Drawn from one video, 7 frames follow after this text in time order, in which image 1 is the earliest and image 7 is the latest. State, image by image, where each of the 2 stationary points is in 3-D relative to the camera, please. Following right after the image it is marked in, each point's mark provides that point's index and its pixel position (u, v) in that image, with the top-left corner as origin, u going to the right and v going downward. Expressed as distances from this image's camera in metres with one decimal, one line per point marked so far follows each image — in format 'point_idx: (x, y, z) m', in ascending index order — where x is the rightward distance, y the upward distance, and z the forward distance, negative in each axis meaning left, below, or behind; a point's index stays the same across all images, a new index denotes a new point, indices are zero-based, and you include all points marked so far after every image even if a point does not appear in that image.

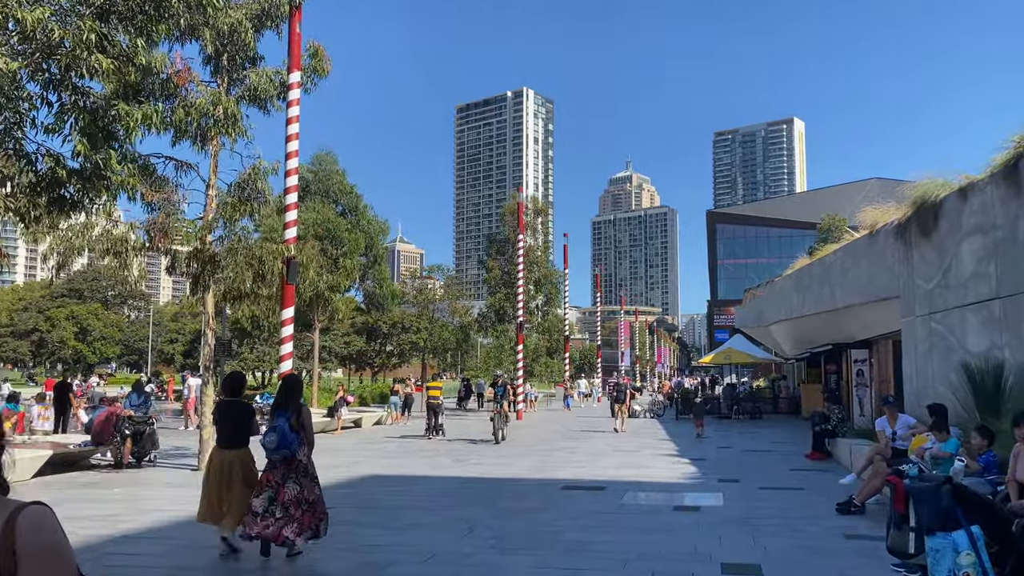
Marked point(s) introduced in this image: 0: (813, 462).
0: (+5.1, -2.9, +13.1) m
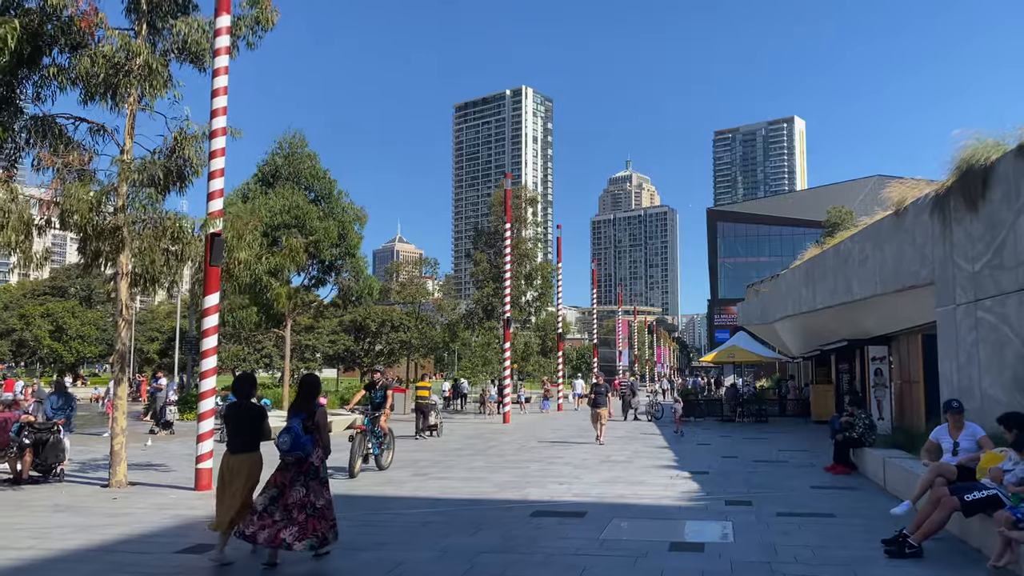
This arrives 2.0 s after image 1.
0: (+4.6, -2.7, +11.1) m
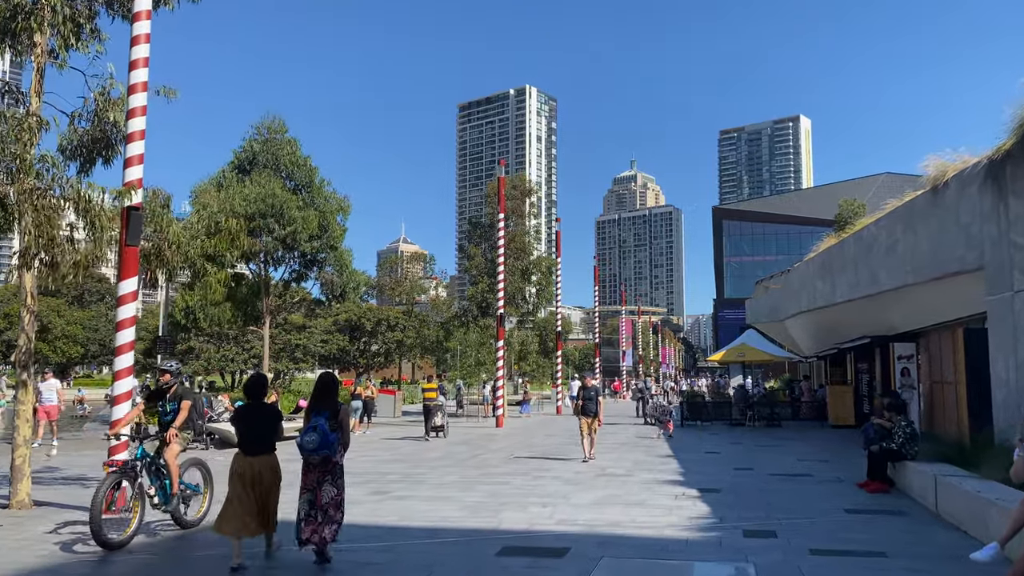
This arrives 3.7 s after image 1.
0: (+4.3, -2.5, +9.3) m
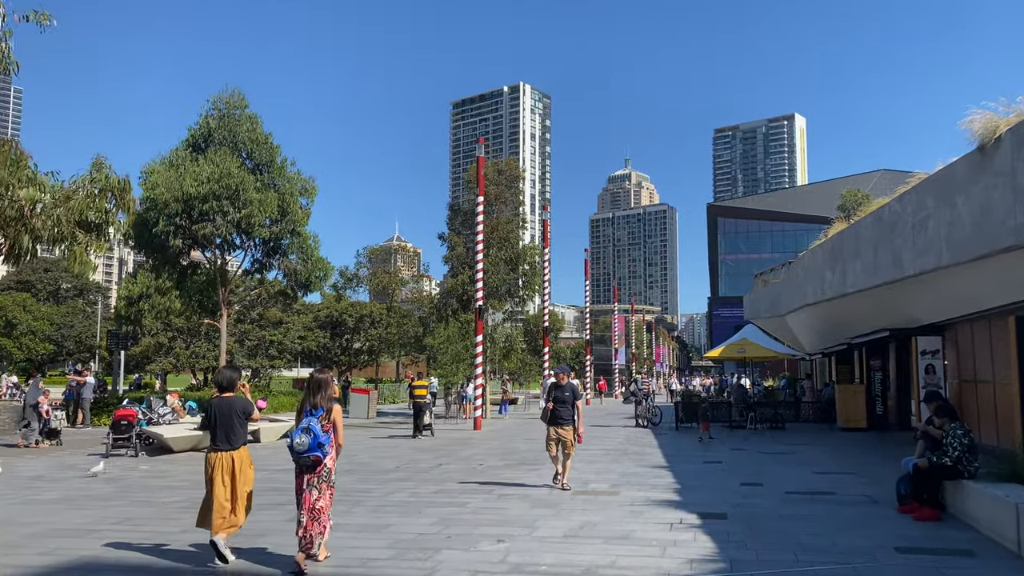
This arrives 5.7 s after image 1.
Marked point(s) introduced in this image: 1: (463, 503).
0: (+3.8, -2.2, +7.2) m
1: (-0.6, -2.5, +9.1) m
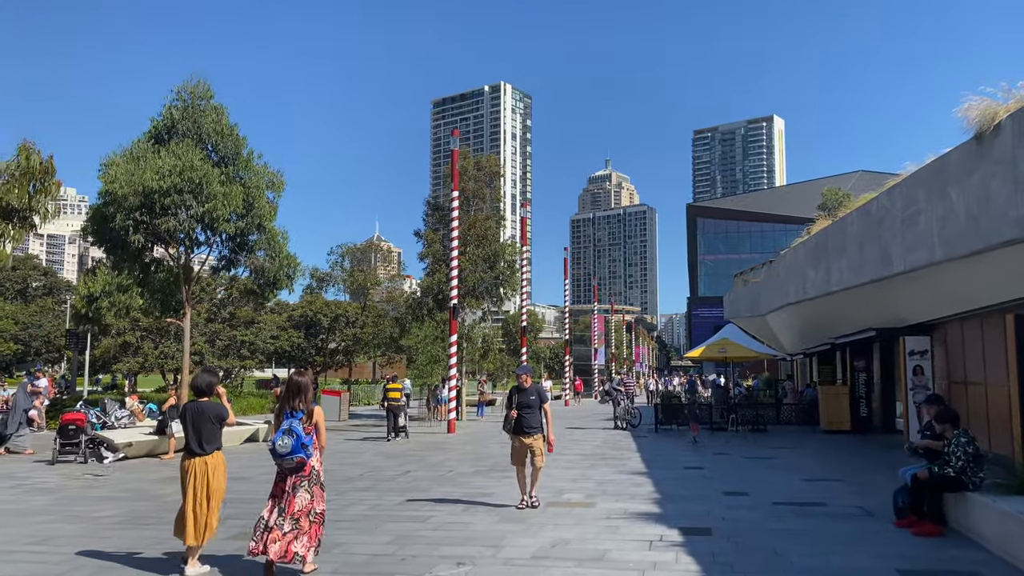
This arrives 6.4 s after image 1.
0: (+3.5, -2.2, +6.6) m
1: (-0.9, -2.4, +8.4) m
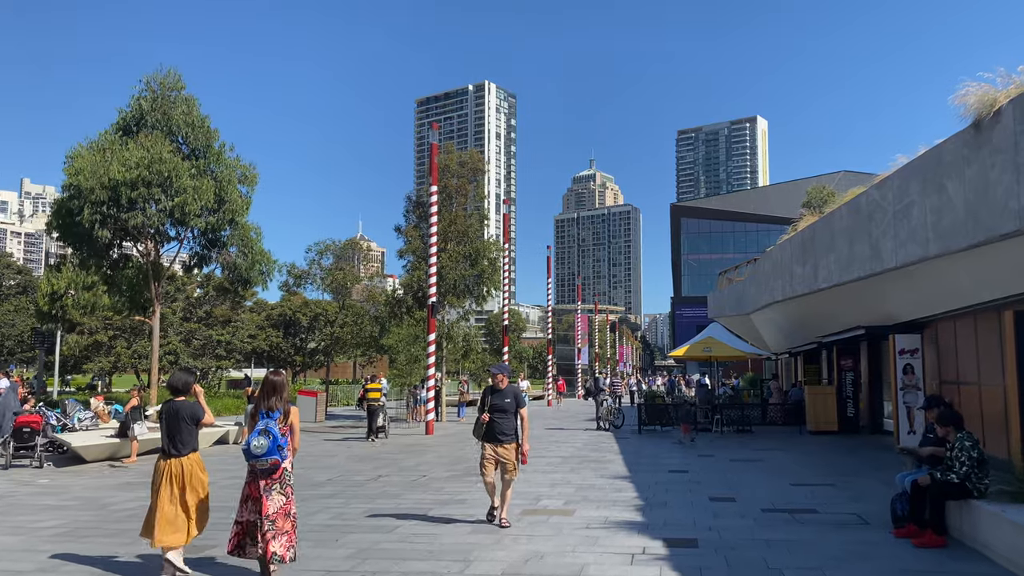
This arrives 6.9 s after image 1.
0: (+3.3, -2.1, +6.1) m
1: (-1.2, -2.4, +7.8) m
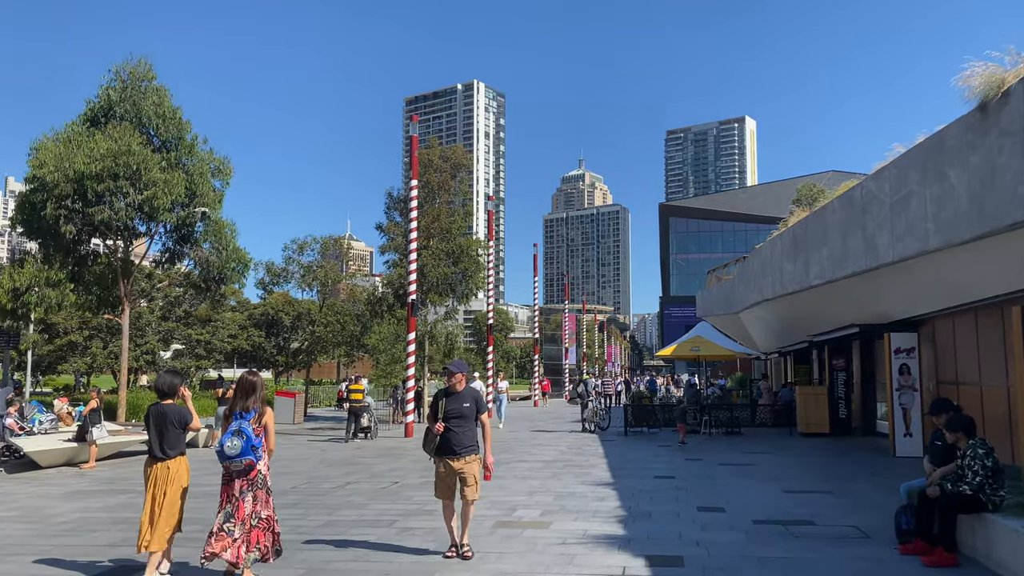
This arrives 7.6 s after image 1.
0: (+3.0, -2.0, +5.4) m
1: (-1.5, -2.3, +7.1) m
